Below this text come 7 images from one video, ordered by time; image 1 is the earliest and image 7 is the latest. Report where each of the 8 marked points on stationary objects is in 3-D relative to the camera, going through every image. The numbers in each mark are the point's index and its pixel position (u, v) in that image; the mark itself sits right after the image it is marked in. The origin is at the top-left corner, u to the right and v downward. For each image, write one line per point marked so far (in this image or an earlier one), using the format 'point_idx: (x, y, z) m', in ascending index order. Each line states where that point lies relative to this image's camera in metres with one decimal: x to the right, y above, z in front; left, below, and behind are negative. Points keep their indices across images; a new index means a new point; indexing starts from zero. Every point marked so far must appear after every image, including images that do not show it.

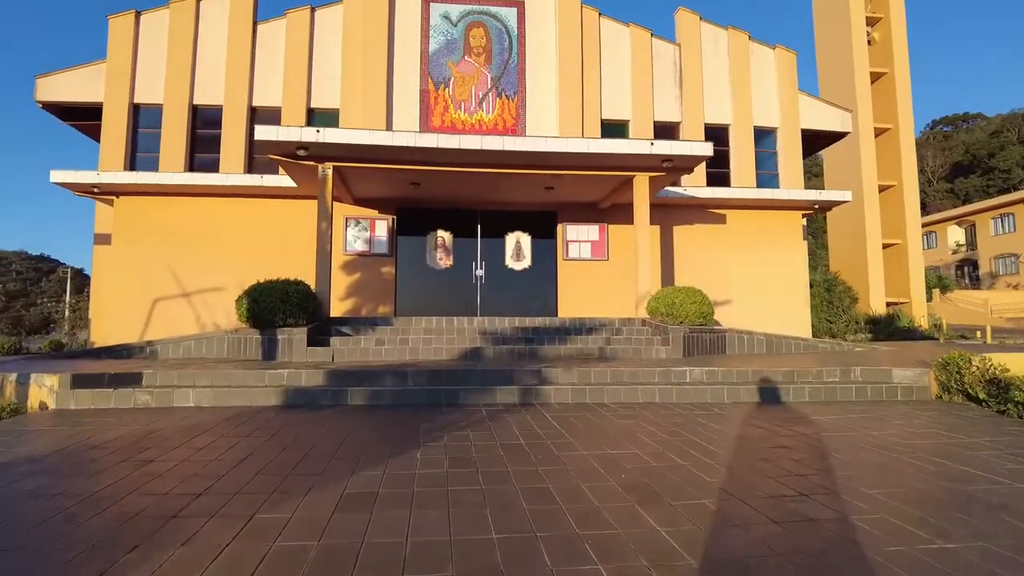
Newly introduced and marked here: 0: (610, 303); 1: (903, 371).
0: (+1.7, -0.2, +11.7) m
1: (+3.5, -0.7, +6.0) m
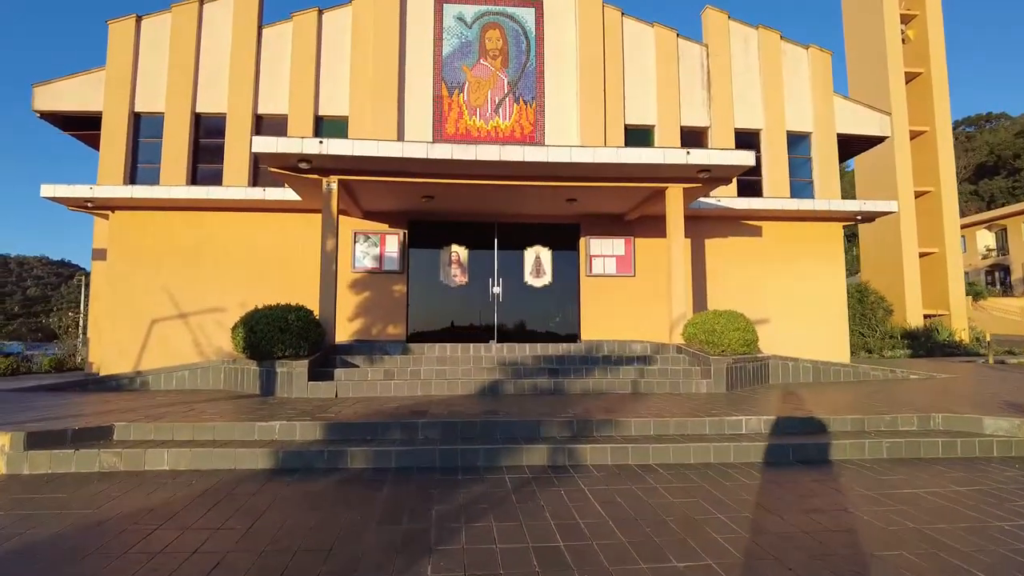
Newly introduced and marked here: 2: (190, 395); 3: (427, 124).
0: (+2.0, -0.5, +10.8) m
1: (+3.7, -1.0, +5.2) m
2: (-3.4, -1.2, +7.2) m
3: (-1.6, +3.1, +12.5) m
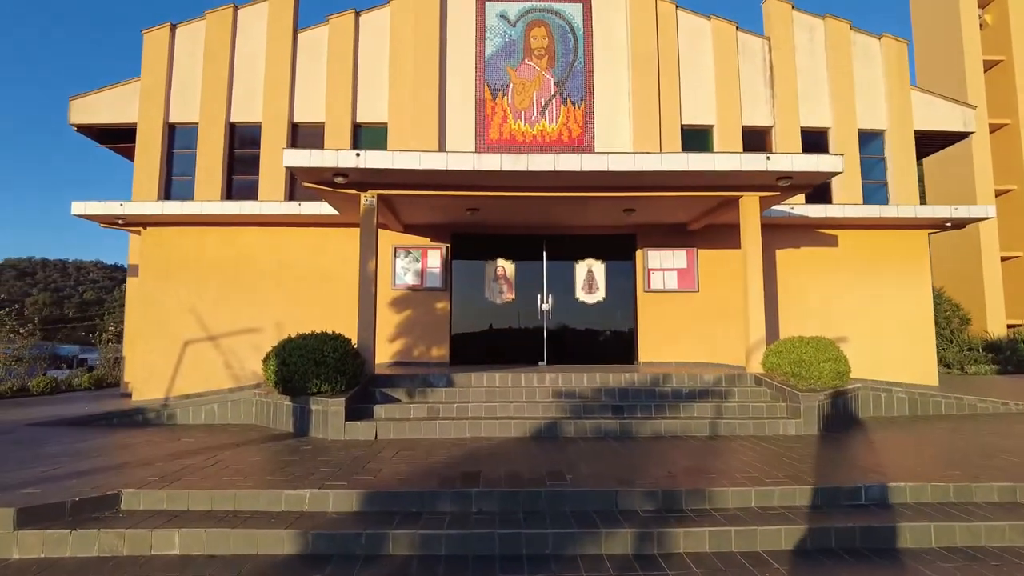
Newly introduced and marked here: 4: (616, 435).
0: (+2.8, -0.8, +9.9) m
1: (+4.2, -1.2, +4.1) m
2: (-2.9, -1.4, +6.6) m
3: (-0.8, +2.8, +11.8) m
4: (+0.9, -1.4, +6.1) m
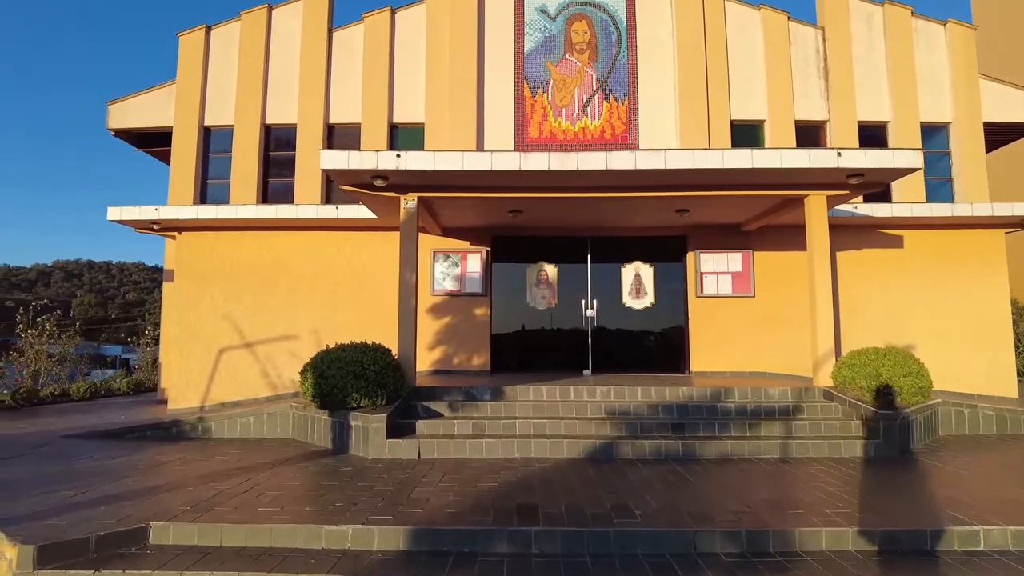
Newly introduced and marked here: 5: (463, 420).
0: (+3.4, -0.8, +9.3) m
1: (+4.5, -1.3, +3.5) m
2: (-2.4, -1.5, +6.3) m
3: (-0.1, +2.7, +11.4) m
4: (+1.4, -1.4, +5.7) m
5: (-0.4, -1.2, +6.1) m
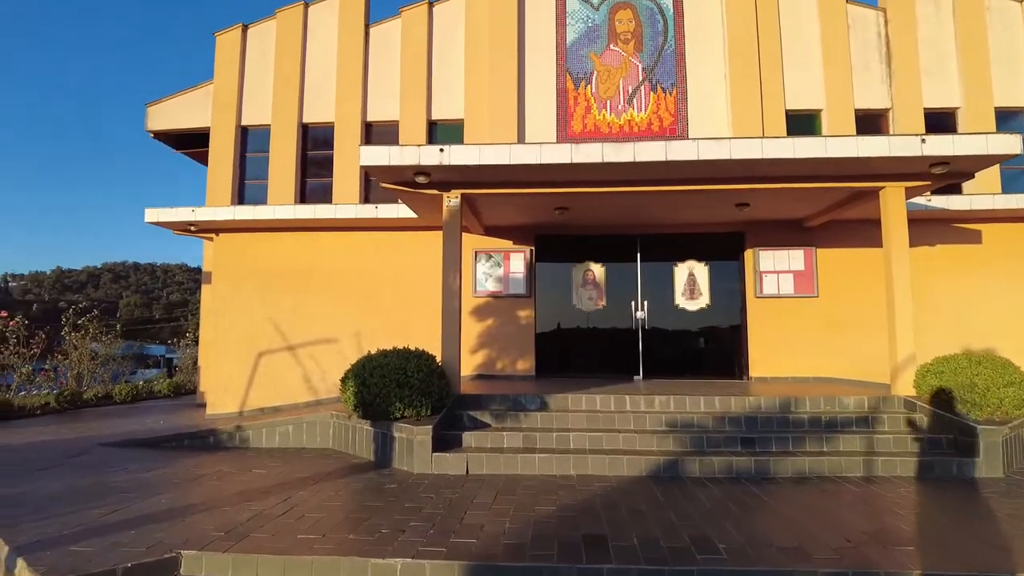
0: (+4.0, -0.8, +8.7) m
1: (+4.8, -1.3, +2.8) m
2: (-1.9, -1.6, +6.0) m
3: (+0.6, +2.7, +11.0) m
4: (+1.8, -1.4, +5.1) m
5: (0.0, -1.2, +5.7) m
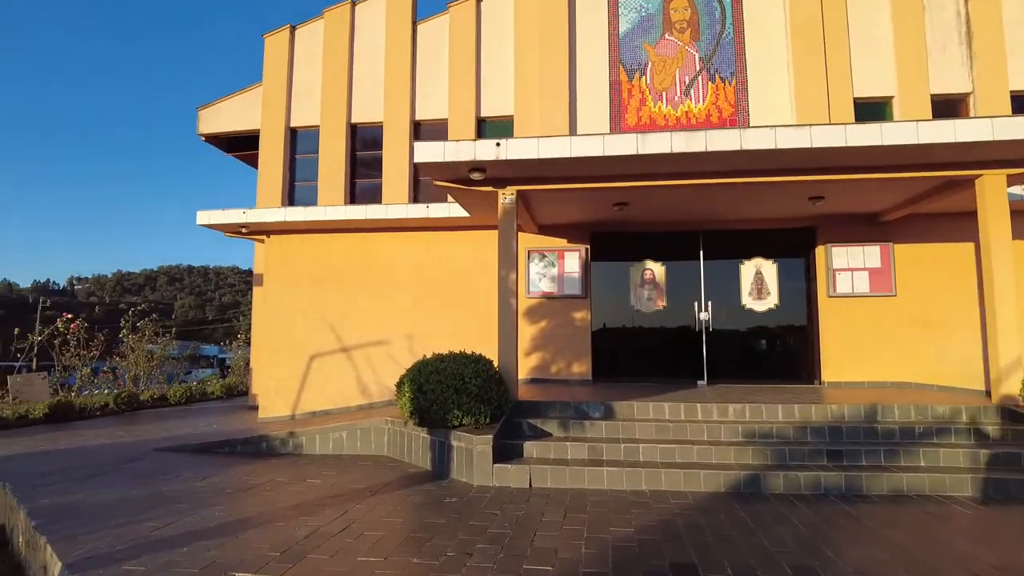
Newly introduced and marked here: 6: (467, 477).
0: (+4.7, -0.8, +8.1) m
1: (+5.1, -1.3, +2.2) m
2: (-1.4, -1.6, +5.7) m
3: (+1.5, +2.7, +10.6) m
4: (+2.3, -1.4, +4.7) m
5: (+0.5, -1.2, +5.4) m
6: (-0.4, -1.5, +5.2) m
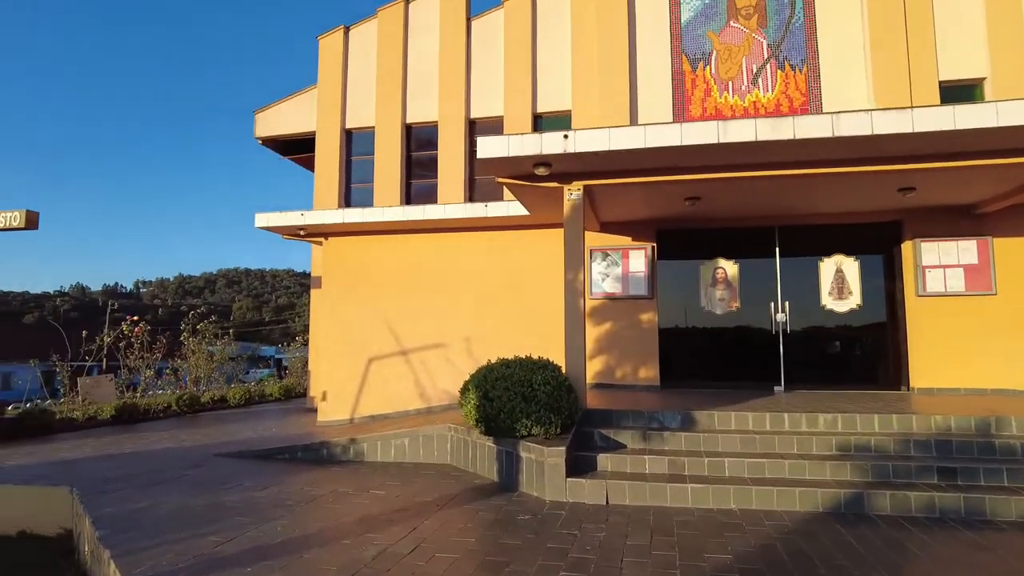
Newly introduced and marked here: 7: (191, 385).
0: (+5.4, -0.8, +7.4) m
1: (+5.5, -1.3, +1.5) m
2: (-0.8, -1.6, +5.5) m
3: (+2.3, +2.7, +10.1) m
4: (+2.8, -1.4, +4.2) m
5: (+1.1, -1.2, +5.0) m
6: (+0.2, -1.5, +4.8) m
7: (-6.8, -2.1, +14.3) m
